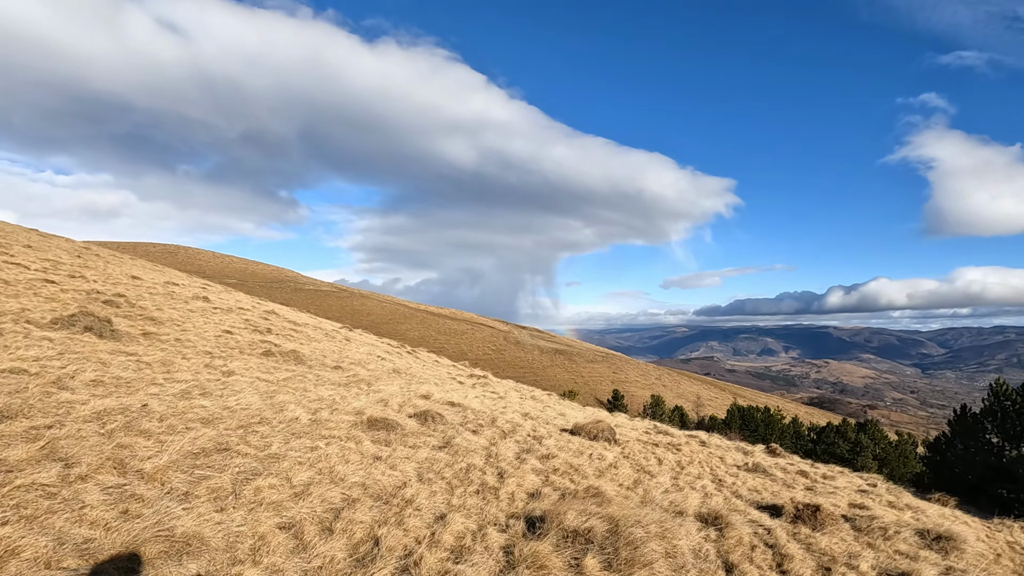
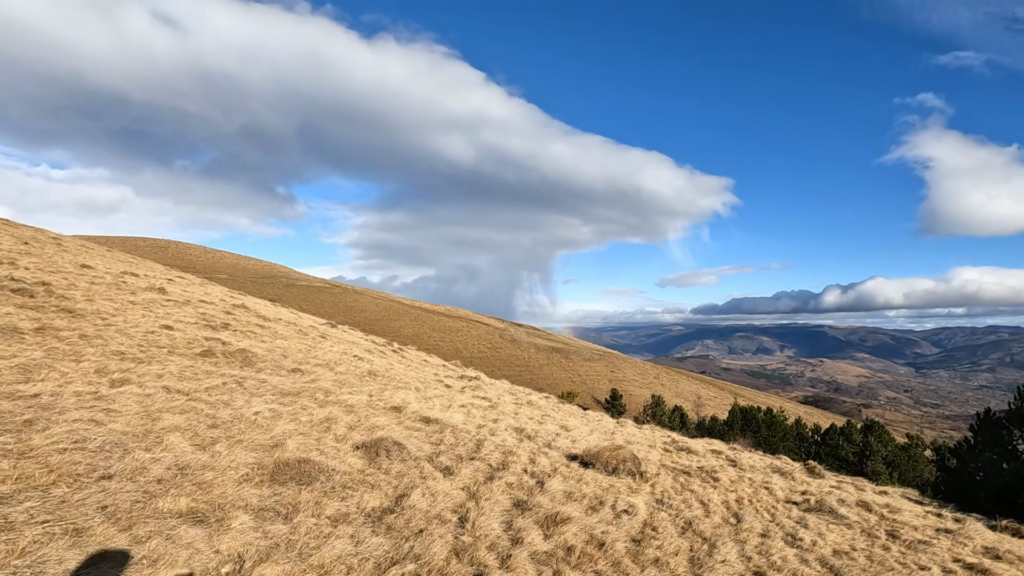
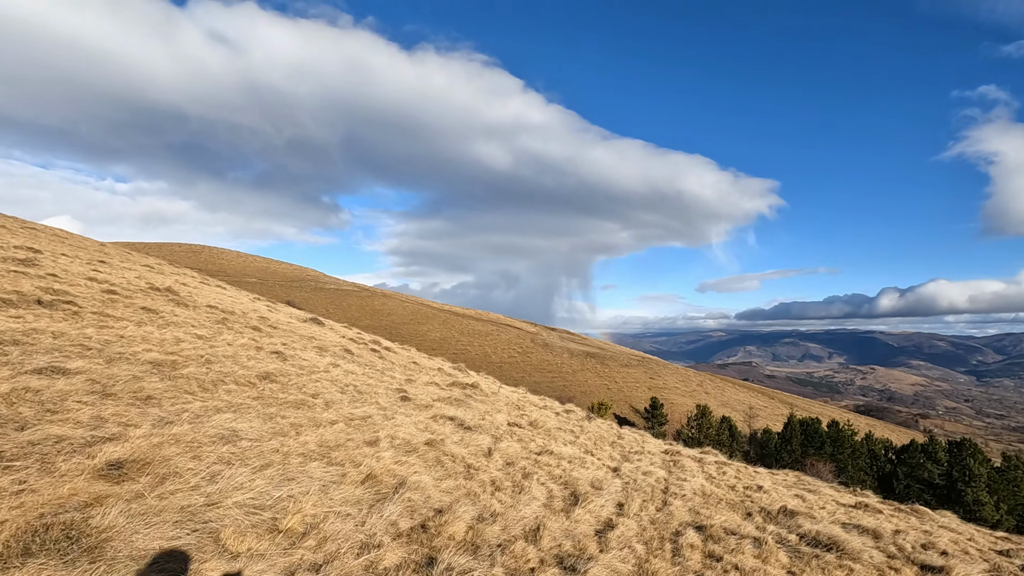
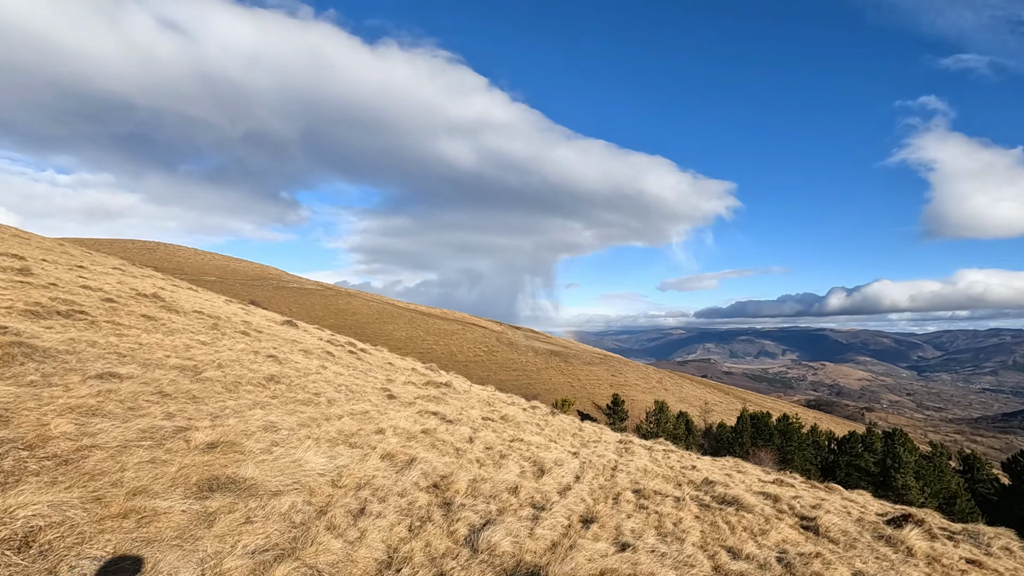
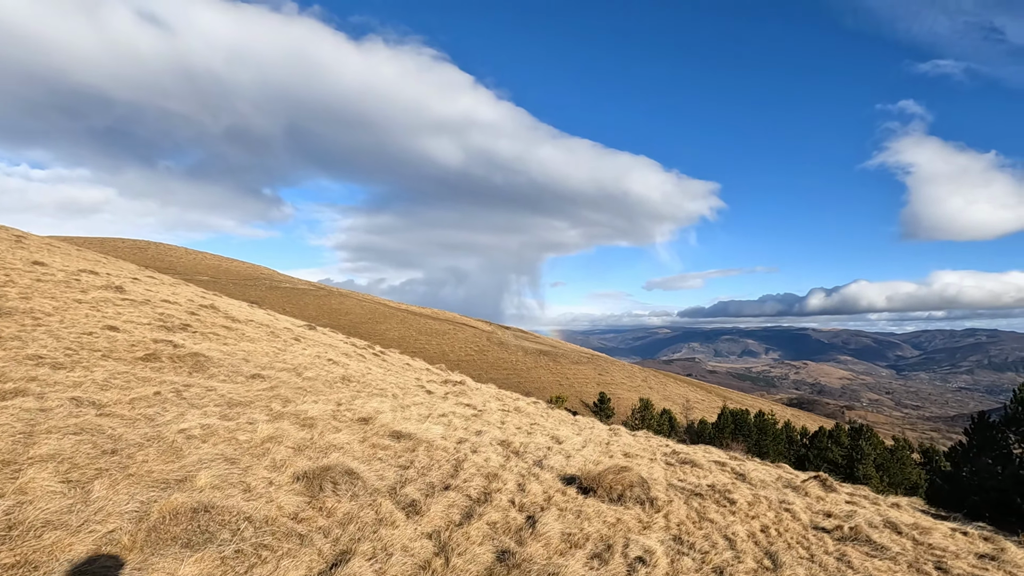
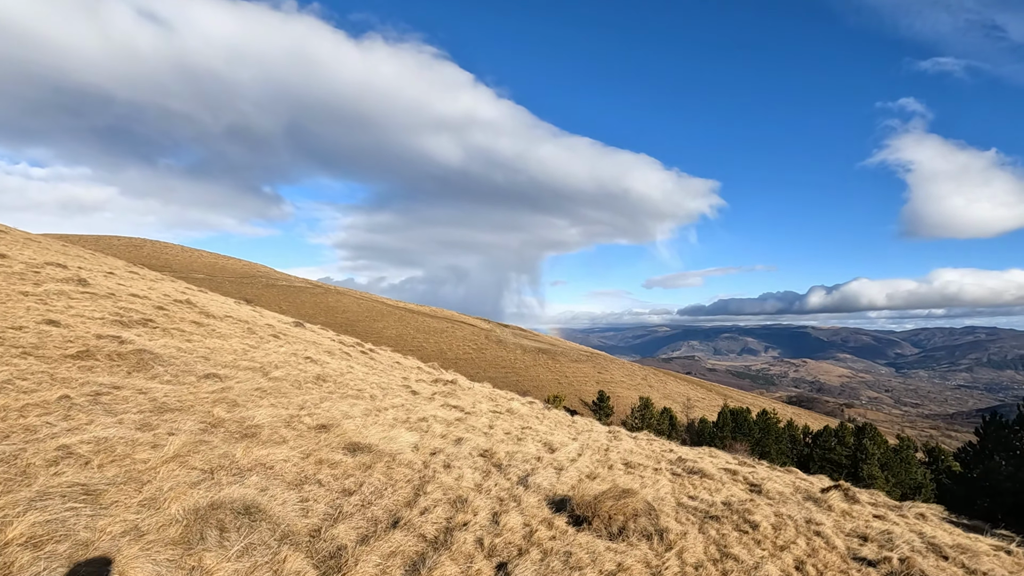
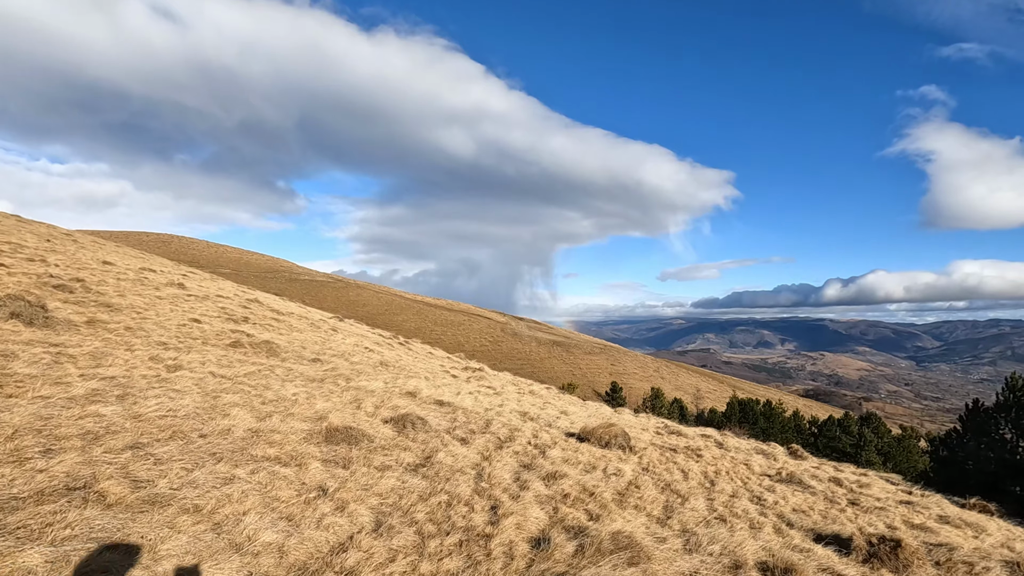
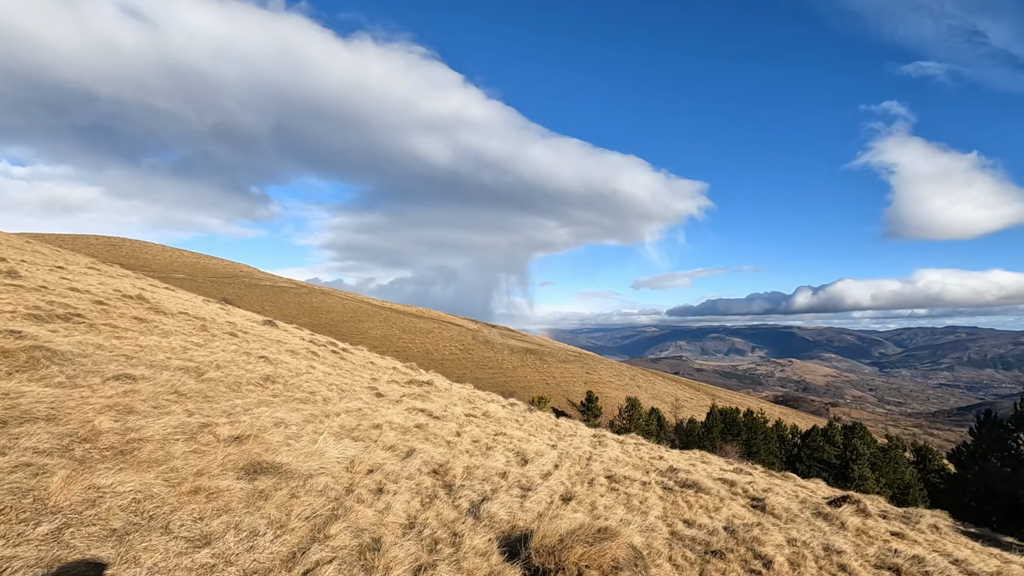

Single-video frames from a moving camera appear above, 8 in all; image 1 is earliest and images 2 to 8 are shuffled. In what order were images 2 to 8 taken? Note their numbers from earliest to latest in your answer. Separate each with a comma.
7, 2, 5, 6, 8, 4, 3
